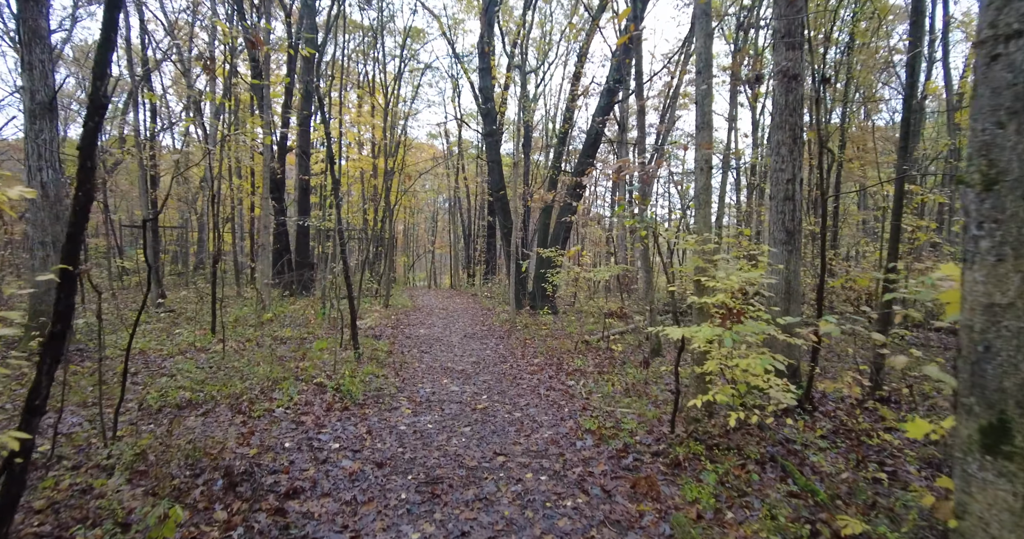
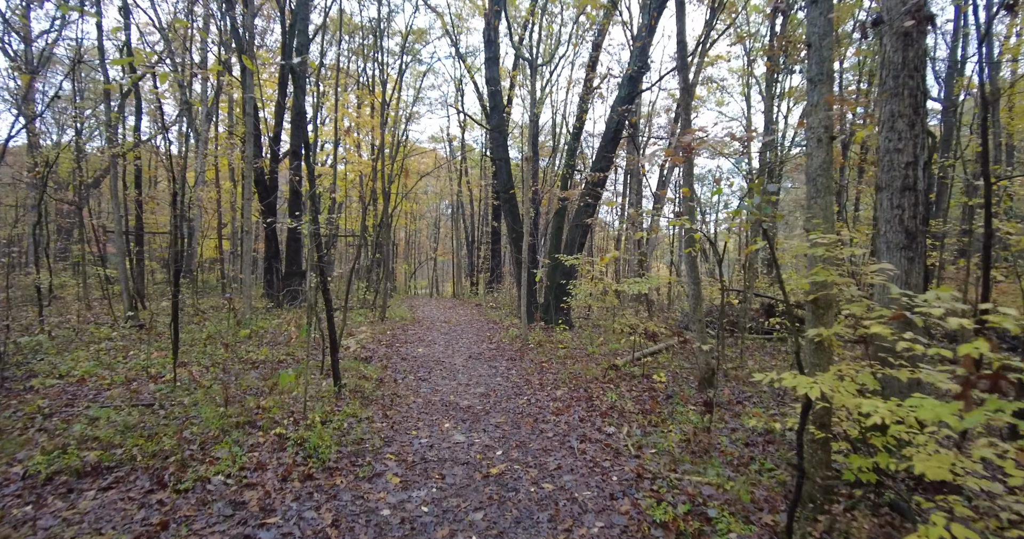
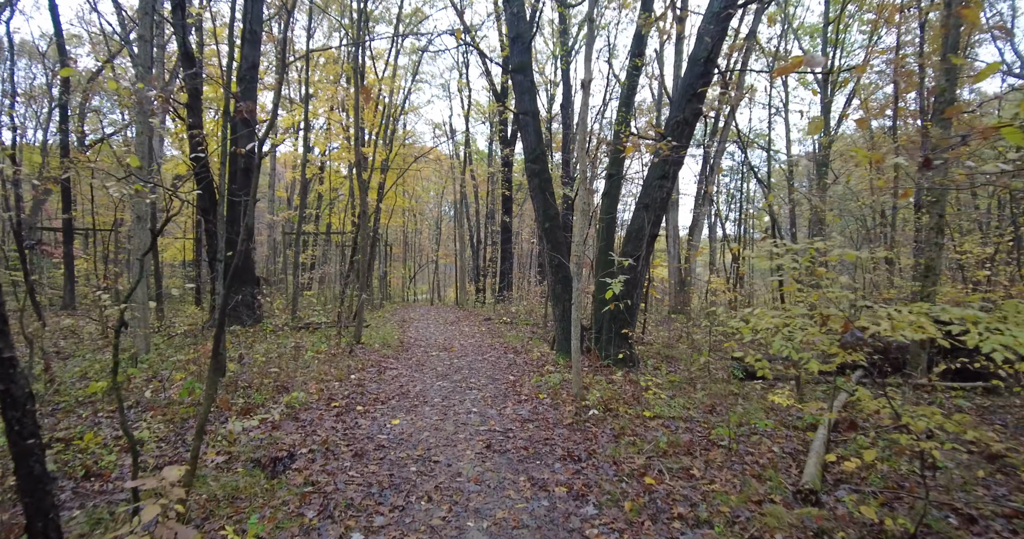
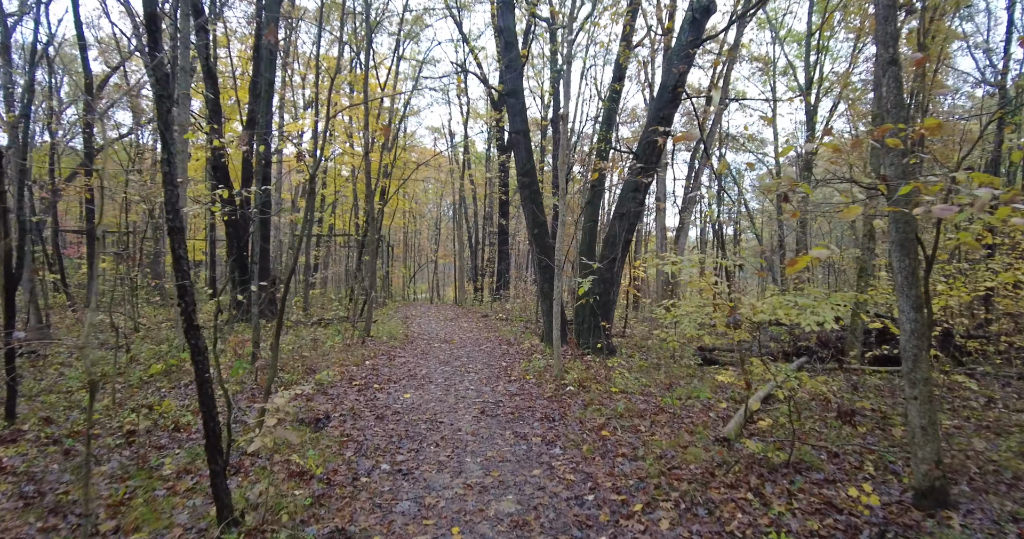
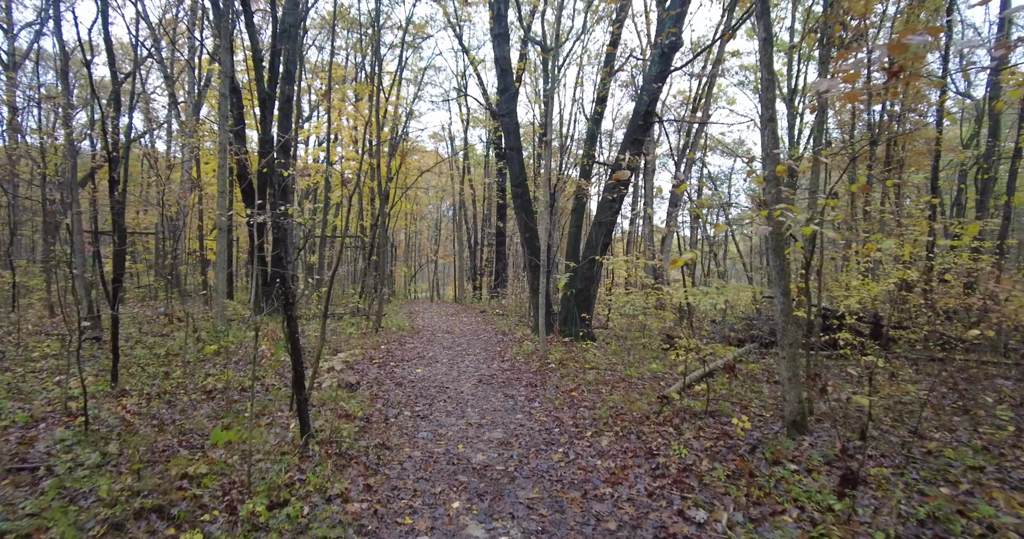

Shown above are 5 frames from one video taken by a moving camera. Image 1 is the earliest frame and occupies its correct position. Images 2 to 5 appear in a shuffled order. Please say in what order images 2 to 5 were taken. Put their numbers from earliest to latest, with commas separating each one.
2, 5, 4, 3
